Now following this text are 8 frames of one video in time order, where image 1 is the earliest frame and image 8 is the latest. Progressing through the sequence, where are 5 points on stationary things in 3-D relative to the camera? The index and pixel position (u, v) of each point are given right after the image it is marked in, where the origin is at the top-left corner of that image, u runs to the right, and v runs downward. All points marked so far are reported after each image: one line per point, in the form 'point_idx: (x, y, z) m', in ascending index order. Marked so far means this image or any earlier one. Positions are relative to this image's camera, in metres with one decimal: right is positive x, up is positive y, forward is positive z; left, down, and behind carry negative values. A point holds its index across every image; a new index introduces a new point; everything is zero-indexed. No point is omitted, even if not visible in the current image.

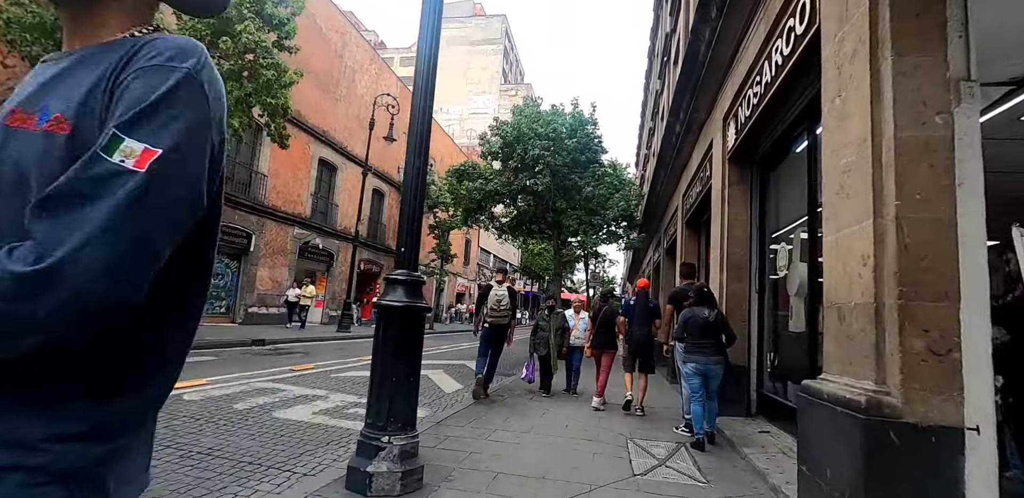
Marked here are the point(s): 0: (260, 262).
0: (-9.3, -0.5, +18.6) m
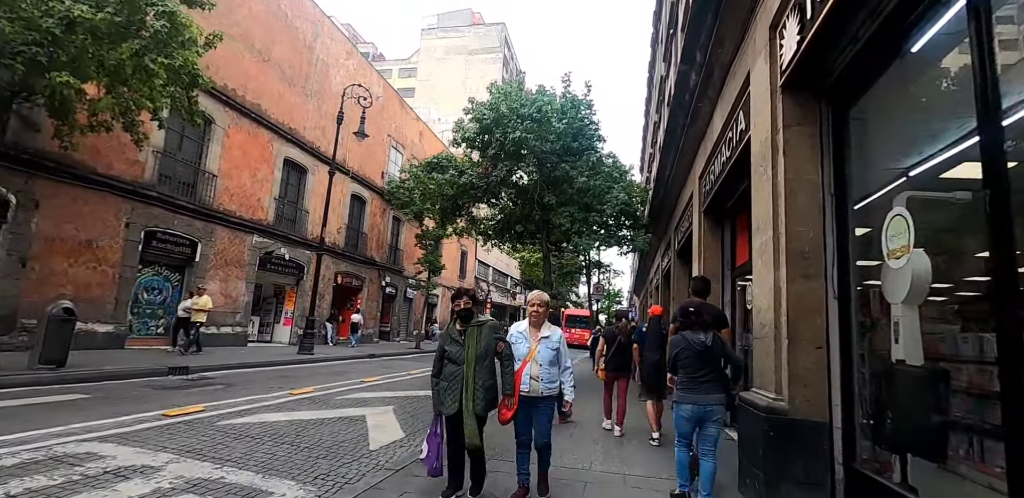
0: (-9.8, -0.8, +16.2) m
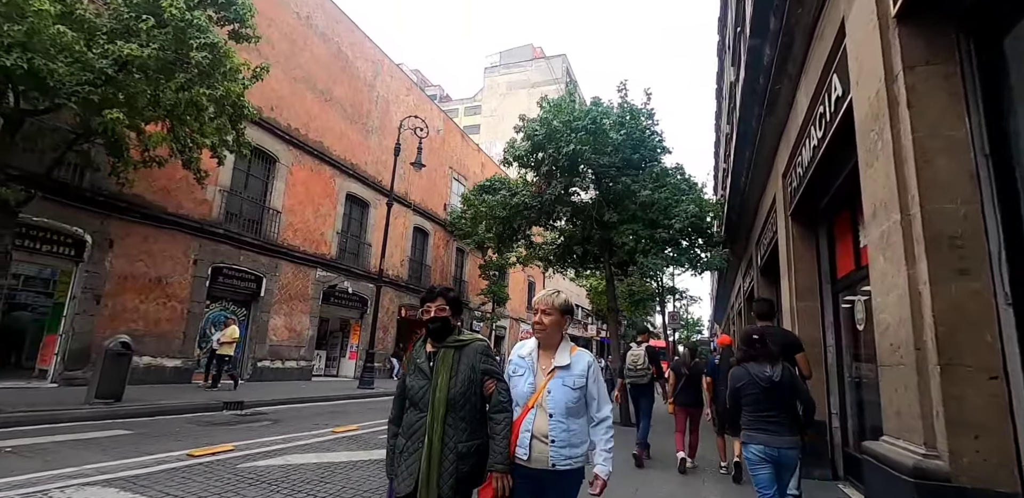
0: (-7.8, -2.0, +16.4) m
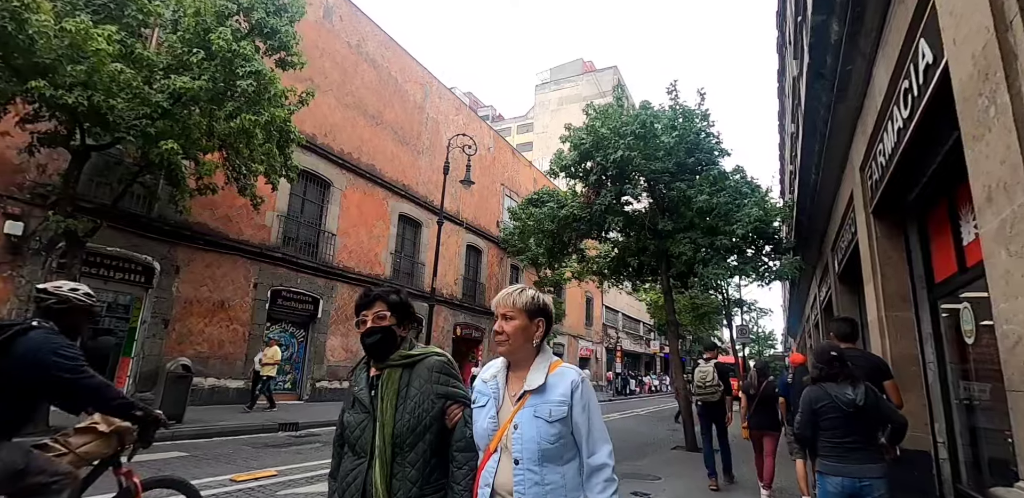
0: (-6.0, -2.7, +16.7) m
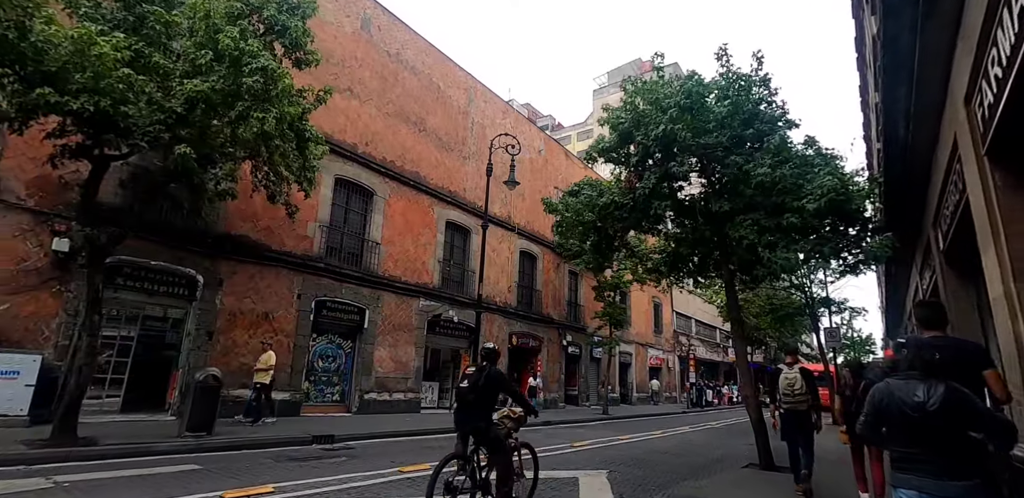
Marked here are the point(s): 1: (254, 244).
0: (-4.4, -3.0, +16.4) m
1: (-7.0, +0.1, +13.4) m
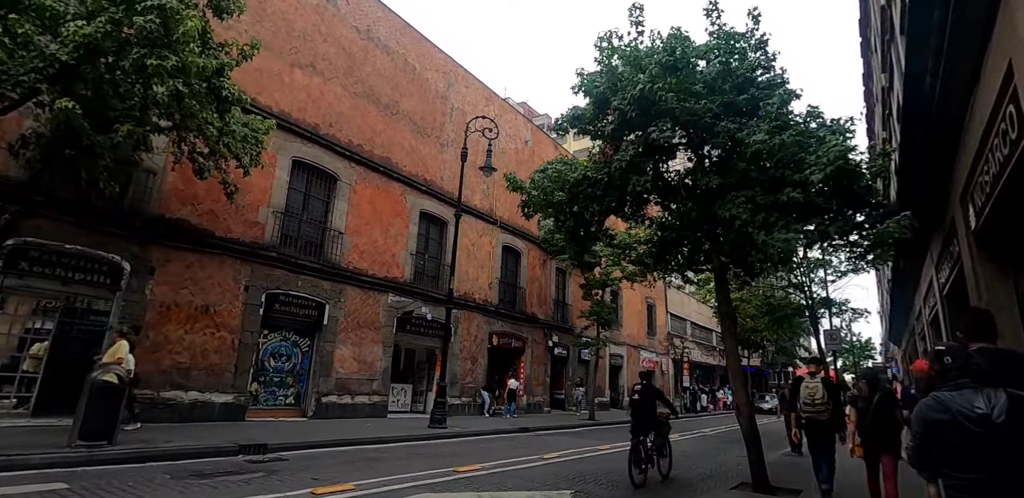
0: (-5.2, -2.7, +15.1) m
1: (-7.7, +0.5, +12.0) m
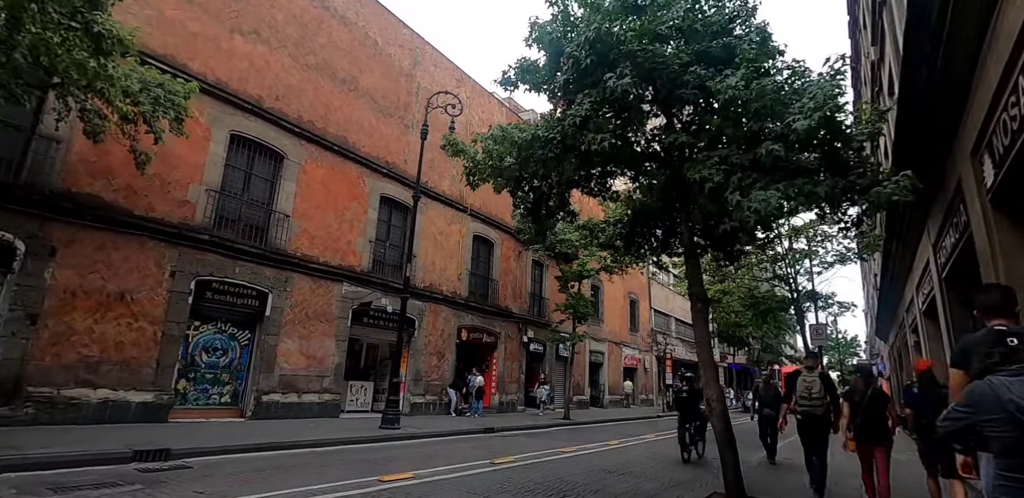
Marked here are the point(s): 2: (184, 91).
0: (-6.2, -2.3, +13.7) m
1: (-8.7, +0.9, +10.6) m
2: (-6.6, +3.2, +10.0) m
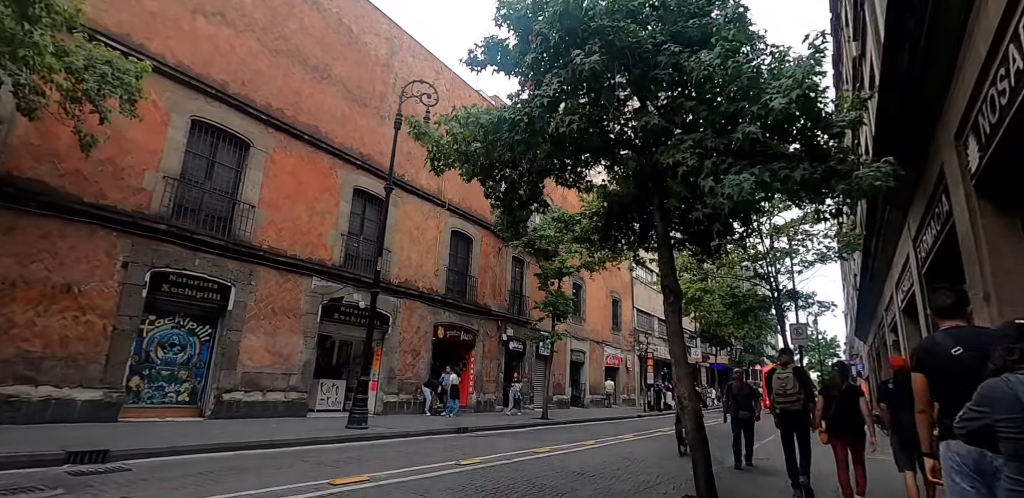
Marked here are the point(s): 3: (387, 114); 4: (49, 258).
0: (-6.9, -2.1, +13.2) m
1: (-9.3, +1.1, +10.0) m
2: (-7.1, +3.4, +9.4) m
3: (-4.5, +4.9, +18.1) m
4: (-9.2, -0.2, +9.9) m
